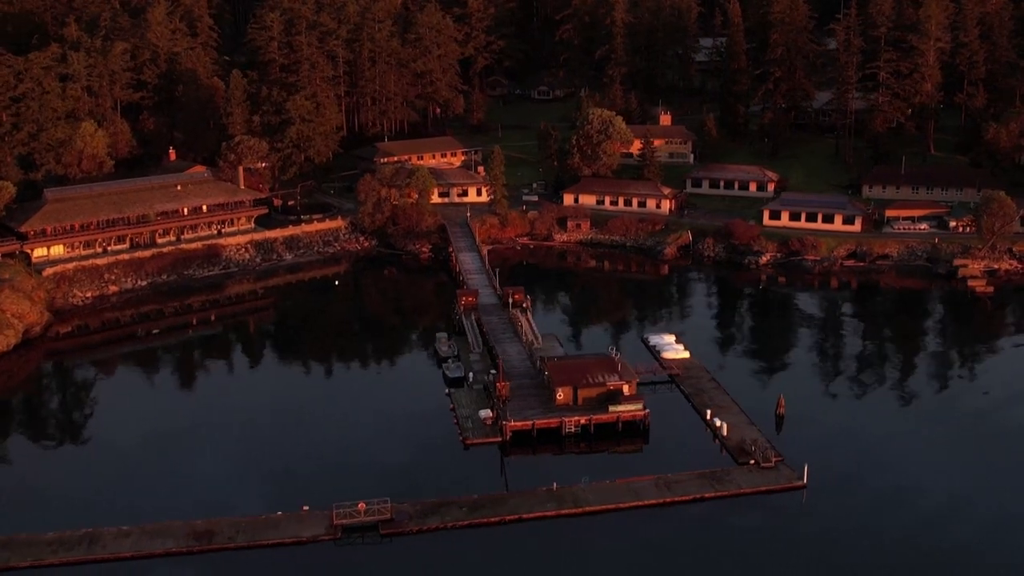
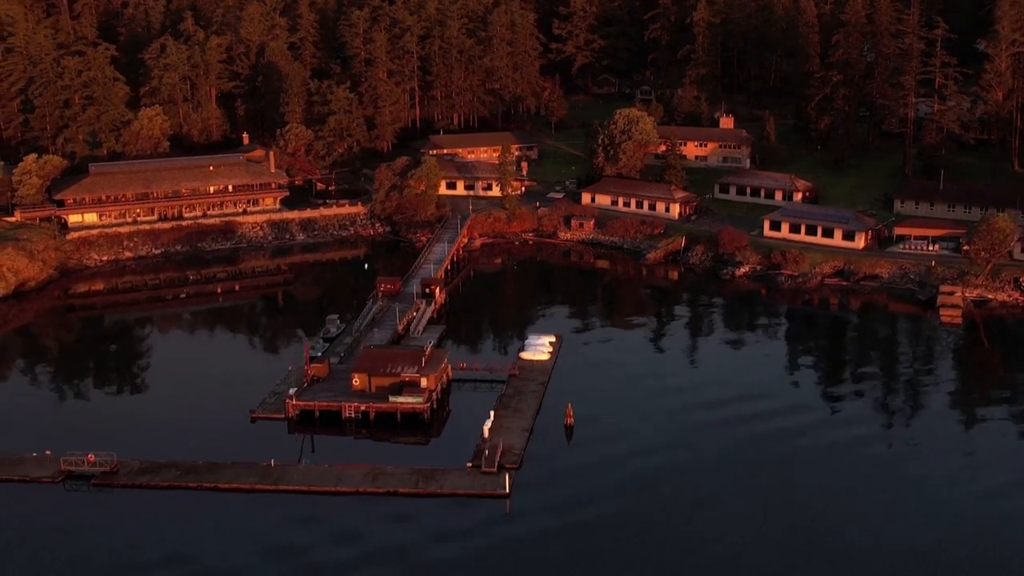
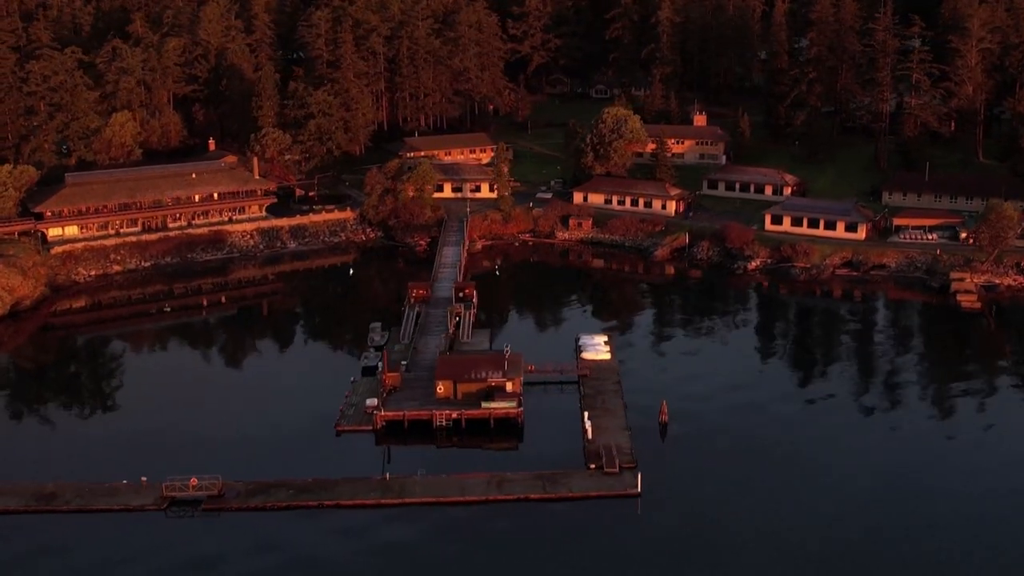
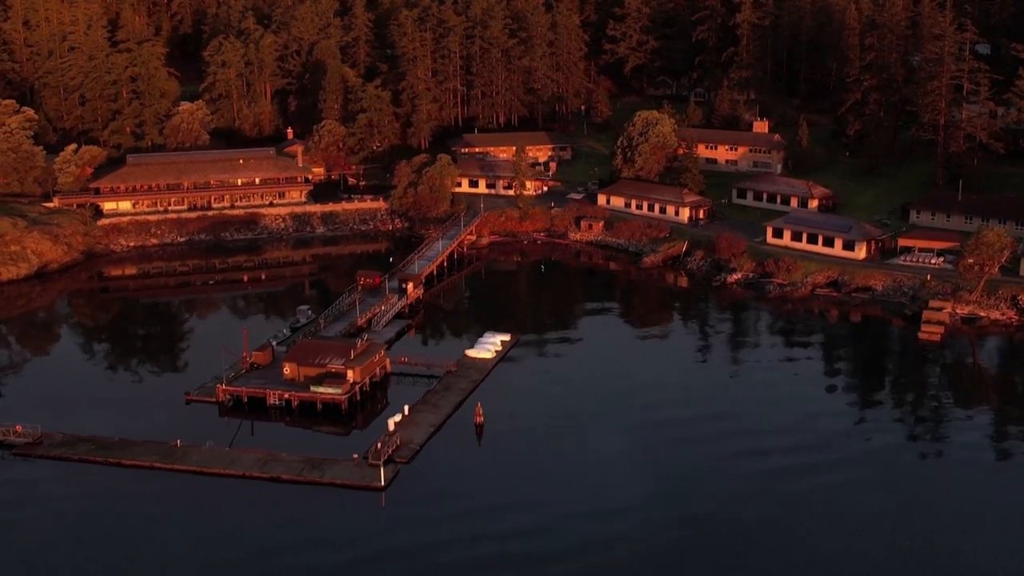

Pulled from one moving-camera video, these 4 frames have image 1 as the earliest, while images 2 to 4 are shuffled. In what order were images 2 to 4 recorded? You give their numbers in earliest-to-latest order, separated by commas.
3, 2, 4
